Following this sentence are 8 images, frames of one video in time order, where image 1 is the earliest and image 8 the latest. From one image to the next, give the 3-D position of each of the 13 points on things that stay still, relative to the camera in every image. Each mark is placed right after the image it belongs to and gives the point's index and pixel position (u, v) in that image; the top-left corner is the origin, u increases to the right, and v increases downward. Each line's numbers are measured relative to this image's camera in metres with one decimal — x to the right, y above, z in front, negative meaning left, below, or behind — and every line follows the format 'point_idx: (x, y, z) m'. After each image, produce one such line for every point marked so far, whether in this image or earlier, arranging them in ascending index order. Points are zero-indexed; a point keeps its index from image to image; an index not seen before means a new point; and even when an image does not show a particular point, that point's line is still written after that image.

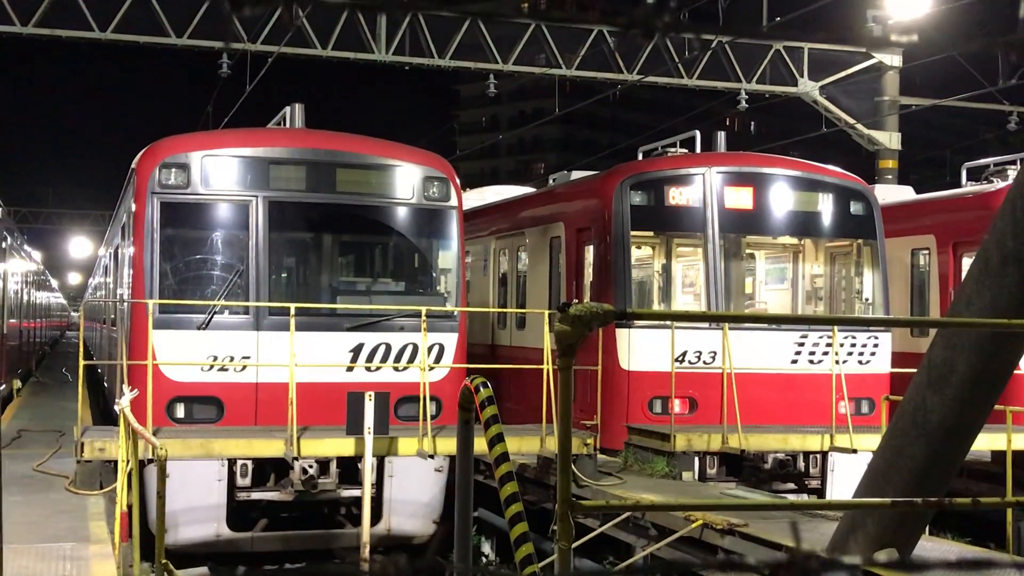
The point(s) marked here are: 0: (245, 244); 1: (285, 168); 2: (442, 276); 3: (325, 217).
0: (-2.1, +0.3, +8.8) m
1: (-1.8, +0.9, +8.9) m
2: (-0.6, +0.1, +9.3) m
3: (-1.5, +0.6, +9.0) m
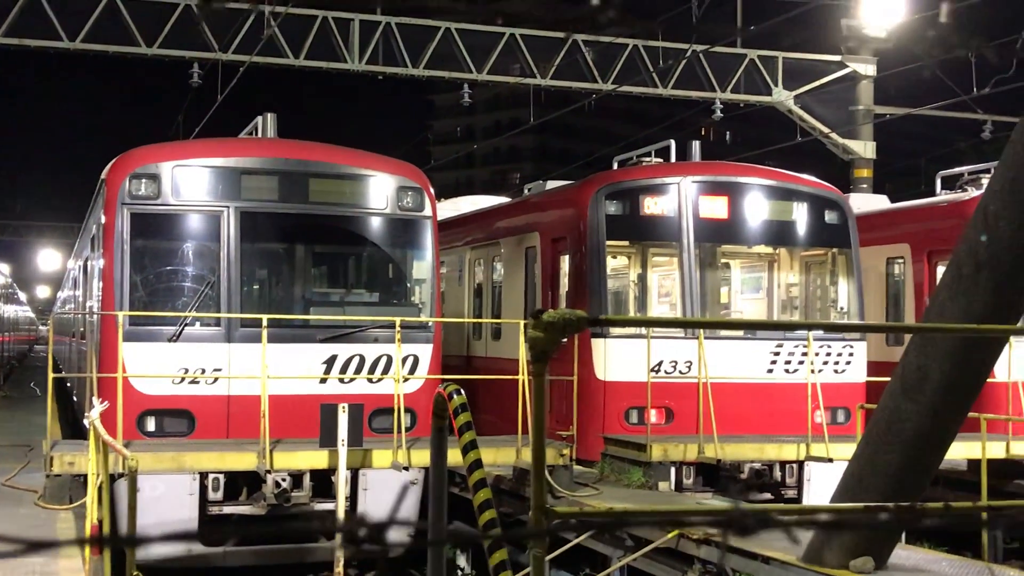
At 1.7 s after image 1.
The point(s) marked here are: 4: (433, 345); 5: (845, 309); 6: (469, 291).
0: (-2.3, +0.3, +8.7) m
1: (-2.0, +0.9, +8.8) m
2: (-0.8, 0.0, +9.2) m
3: (-1.7, +0.5, +8.9) m
4: (-0.6, -0.5, +9.1) m
5: (+2.8, -0.2, +9.7) m
6: (-0.5, 0.0, +11.5) m
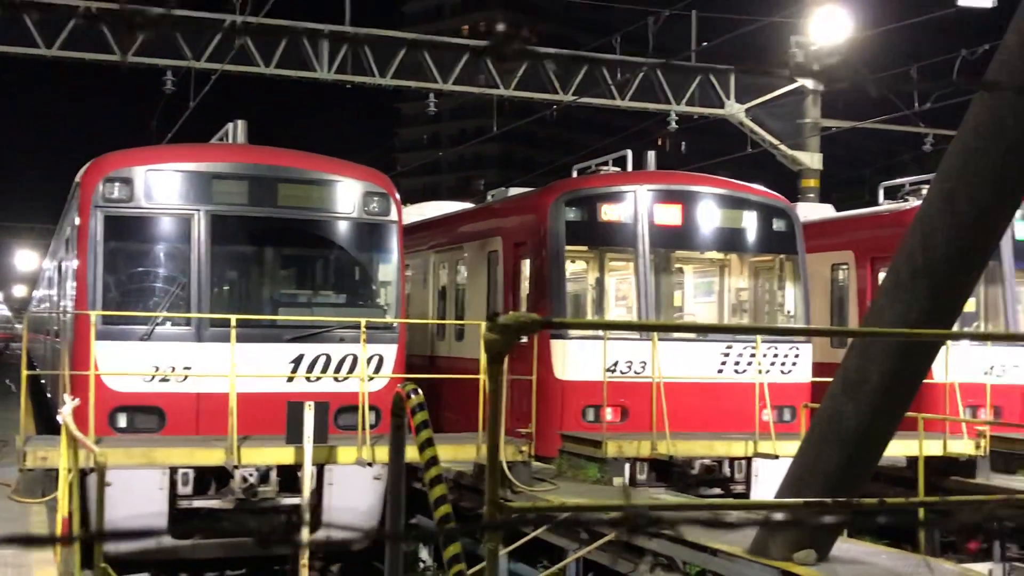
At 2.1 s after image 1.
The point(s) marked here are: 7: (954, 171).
0: (-2.6, +0.2, +9.0) m
1: (-2.3, +0.9, +9.1) m
2: (-1.1, 0.0, +9.5) m
3: (-2.0, +0.5, +9.2) m
4: (-1.0, -0.5, +9.4) m
5: (+2.5, -0.2, +10.1) m
6: (-0.8, -0.1, +11.8) m
7: (+2.1, +0.5, +5.2) m
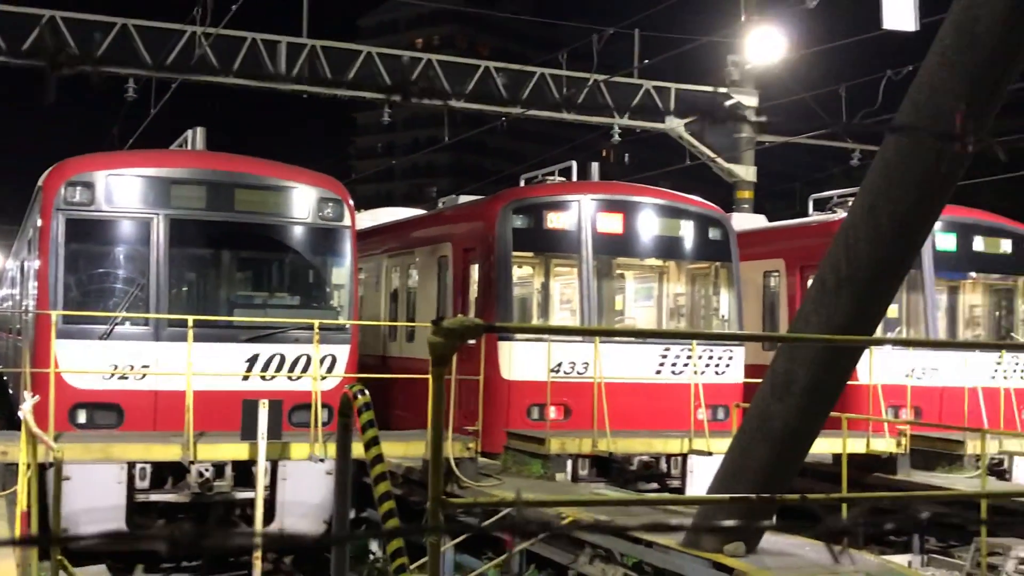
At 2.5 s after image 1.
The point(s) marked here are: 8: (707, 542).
0: (-3.0, +0.2, +9.3) m
1: (-2.7, +0.8, +9.5) m
2: (-1.6, 0.0, +9.9) m
3: (-2.4, +0.4, +9.5) m
4: (-1.4, -0.5, +9.8) m
5: (+2.0, -0.3, +10.6) m
6: (-1.4, -0.1, +12.2) m
7: (+1.9, +0.5, +5.7) m
8: (+1.2, -1.6, +7.0) m
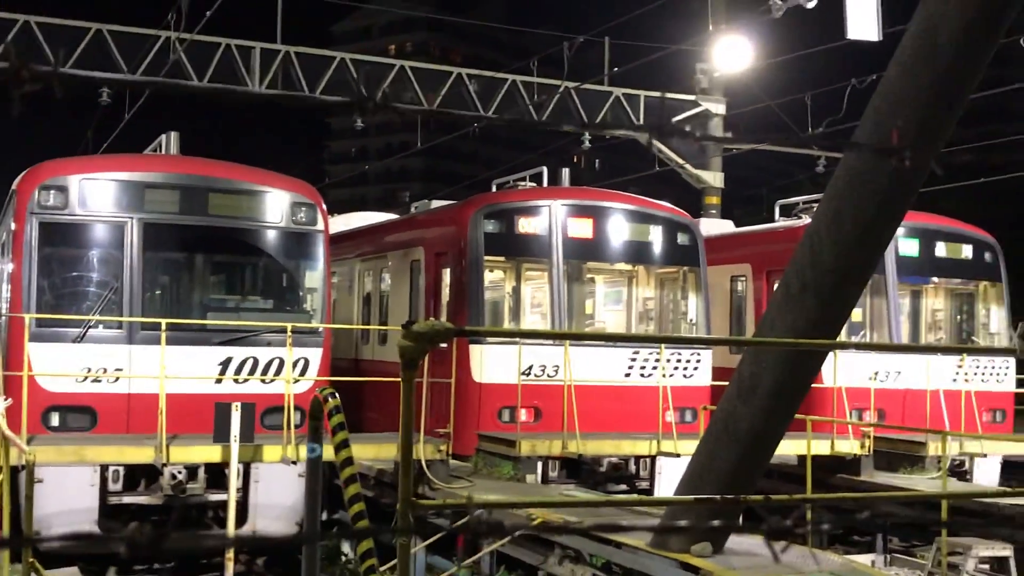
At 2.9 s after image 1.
0: (-3.3, +0.2, +9.3) m
1: (-3.0, +0.8, +9.5) m
2: (-1.8, -0.1, +10.0) m
3: (-2.7, +0.4, +9.6) m
4: (-1.7, -0.5, +9.9) m
5: (+1.7, -0.3, +10.8) m
6: (-1.7, -0.1, +12.3) m
7: (+1.7, +0.5, +5.9) m
8: (+1.0, -1.6, +7.2) m
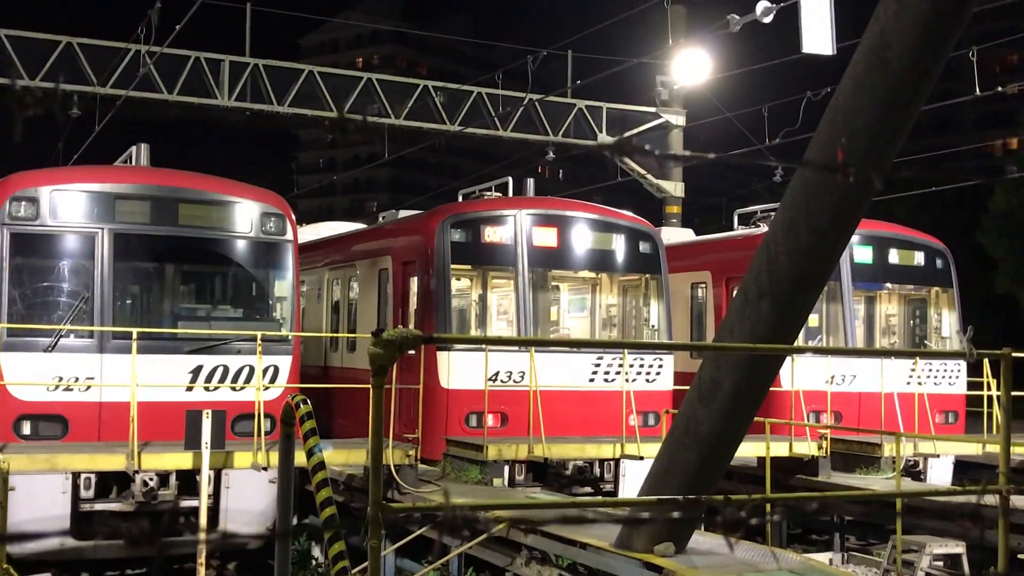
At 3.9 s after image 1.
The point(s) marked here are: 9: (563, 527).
0: (-3.5, +0.1, +9.4) m
1: (-3.3, +0.7, +9.7) m
2: (-2.1, -0.1, +10.1) m
3: (-3.0, +0.3, +9.7) m
4: (-2.0, -0.6, +10.1) m
5: (+1.4, -0.4, +11.0) m
6: (-2.1, -0.2, +12.5) m
7: (+1.5, +0.5, +6.1) m
8: (+0.8, -1.7, +7.4) m
9: (+0.4, -1.7, +7.9) m
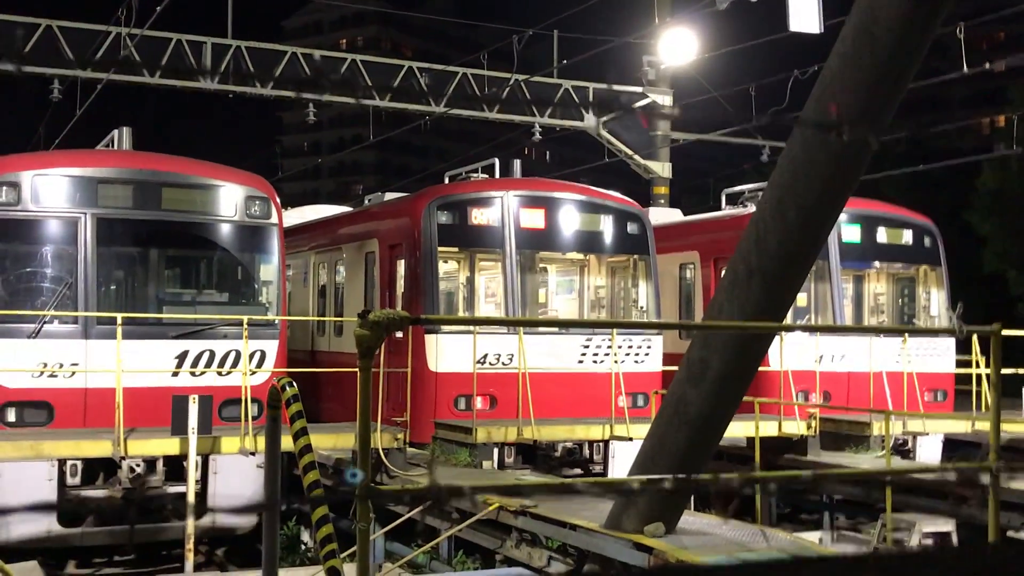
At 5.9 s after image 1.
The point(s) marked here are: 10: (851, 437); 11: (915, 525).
0: (-3.6, +0.2, +9.4) m
1: (-3.4, +0.9, +9.6) m
2: (-2.2, 0.0, +10.1) m
3: (-3.1, +0.5, +9.7) m
4: (-2.1, -0.5, +10.0) m
5: (+1.3, -0.2, +11.0) m
6: (-2.2, 0.0, +12.4) m
7: (+1.4, +0.6, +6.1) m
8: (+0.7, -1.5, +7.4) m
9: (+0.3, -1.5, +7.9) m
10: (+3.2, -1.4, +10.7) m
11: (+3.4, -2.0, +9.5) m
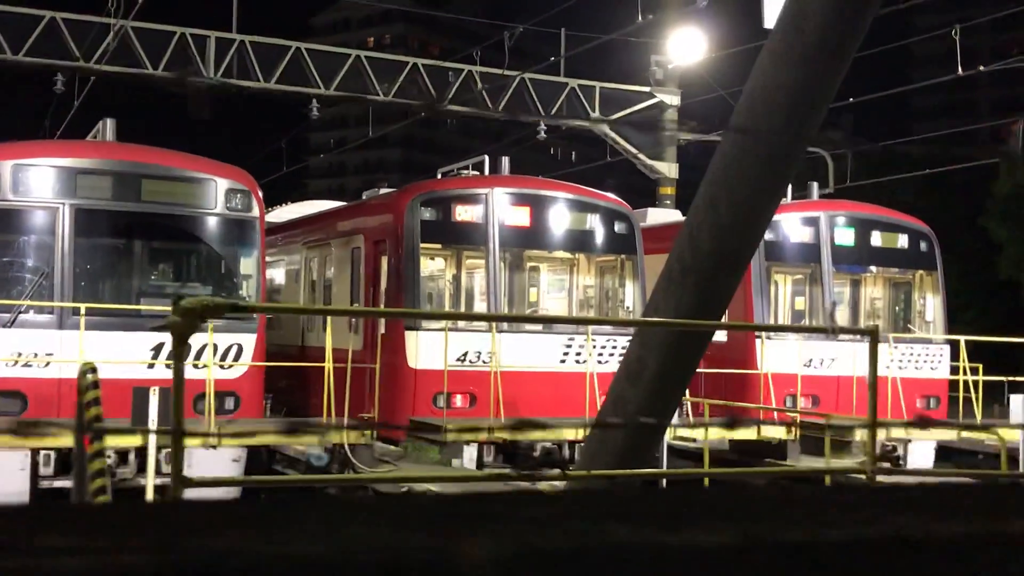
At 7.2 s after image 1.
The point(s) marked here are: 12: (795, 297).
0: (-3.8, +0.3, +9.4) m
1: (-3.6, +0.9, +9.6) m
2: (-2.4, +0.1, +10.0) m
3: (-3.3, +0.5, +9.6) m
4: (-2.2, -0.4, +9.9) m
5: (+1.2, -0.2, +10.7) m
6: (-2.2, 0.0, +12.3) m
7: (+1.0, +0.6, +5.8) m
8: (+0.4, -1.5, +7.1) m
9: (-0.1, -1.5, +7.6) m
10: (+3.1, -1.5, +10.3) m
11: (+3.2, -2.0, +9.0) m
12: (+3.1, -0.1, +11.6) m
